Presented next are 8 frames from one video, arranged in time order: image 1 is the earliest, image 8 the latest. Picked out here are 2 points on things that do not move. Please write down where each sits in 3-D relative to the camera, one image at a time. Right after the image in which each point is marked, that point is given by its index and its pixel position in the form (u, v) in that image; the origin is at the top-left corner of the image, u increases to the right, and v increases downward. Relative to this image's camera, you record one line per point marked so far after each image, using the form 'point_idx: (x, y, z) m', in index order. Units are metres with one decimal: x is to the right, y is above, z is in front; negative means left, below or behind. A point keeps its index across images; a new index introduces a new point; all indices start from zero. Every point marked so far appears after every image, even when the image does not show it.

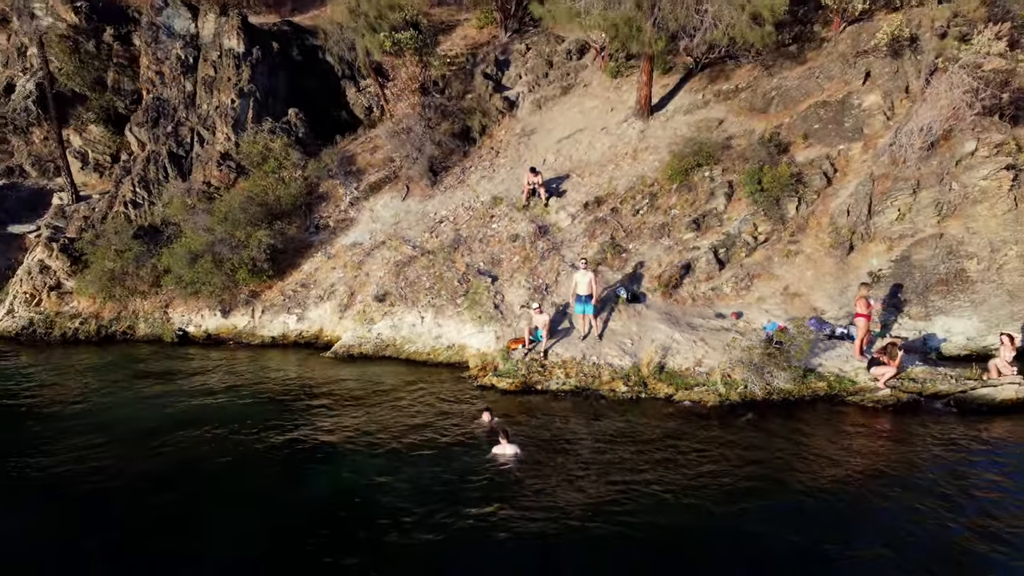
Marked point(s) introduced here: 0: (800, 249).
0: (+8.4, +1.1, +15.7) m
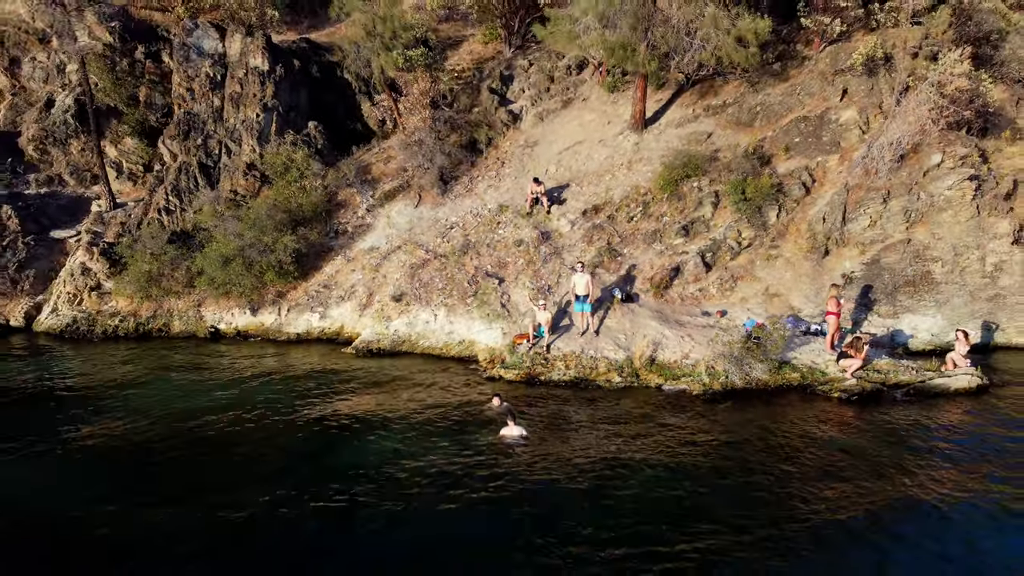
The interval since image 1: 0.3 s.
0: (+8.6, +1.1, +17.2) m
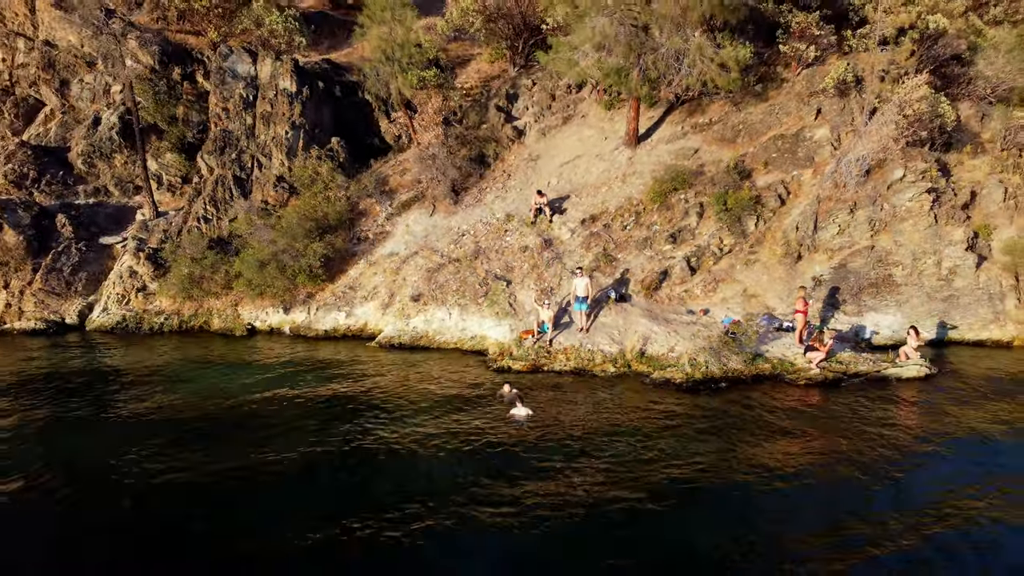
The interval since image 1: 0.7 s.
0: (+8.8, +1.1, +19.2) m
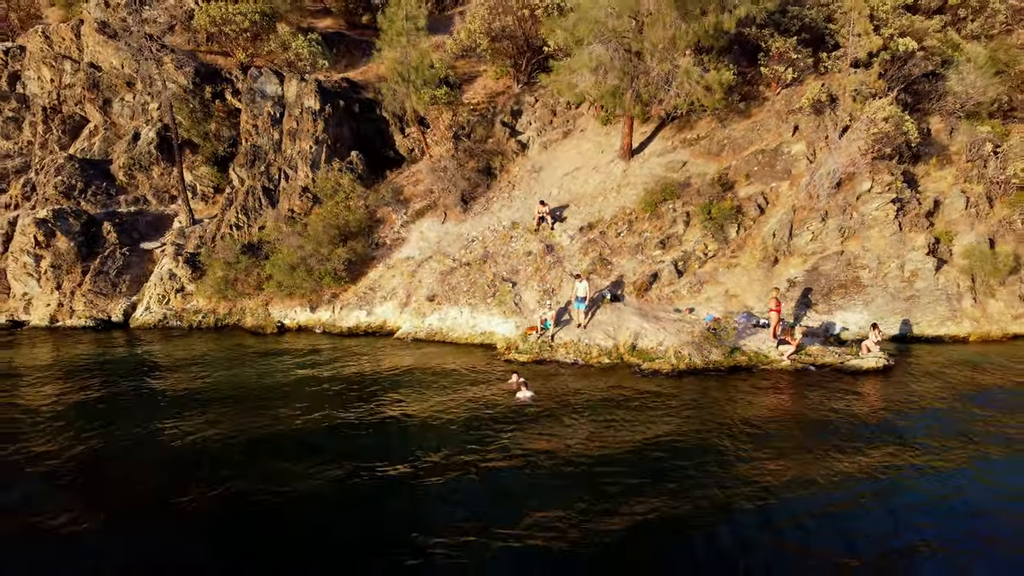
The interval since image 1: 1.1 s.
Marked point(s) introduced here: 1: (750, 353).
0: (+9.0, +1.0, +21.3) m
1: (+8.1, -2.2, +18.1) m
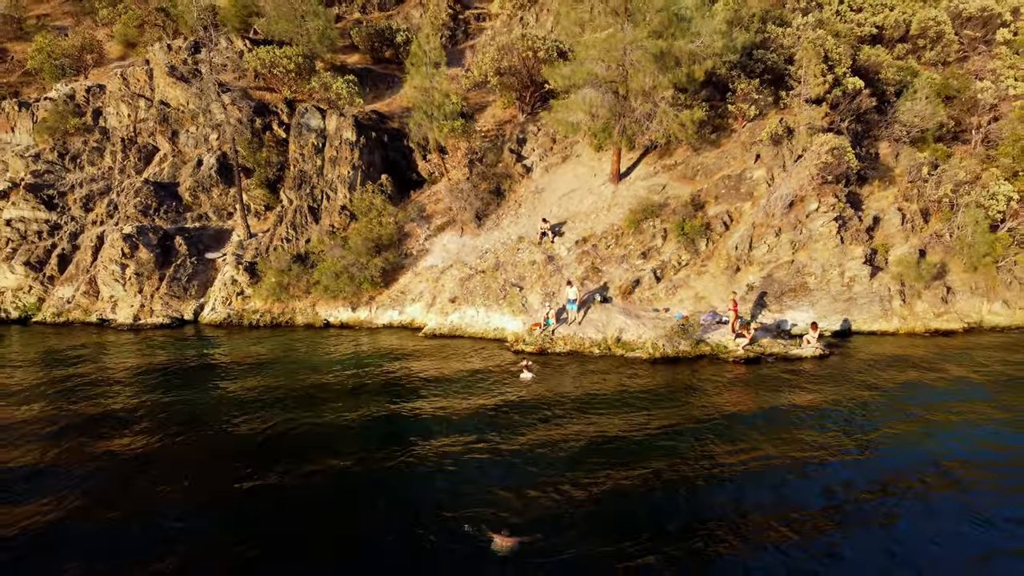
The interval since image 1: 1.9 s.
0: (+9.4, +0.9, +25.7) m
1: (+8.4, -2.3, +22.5) m
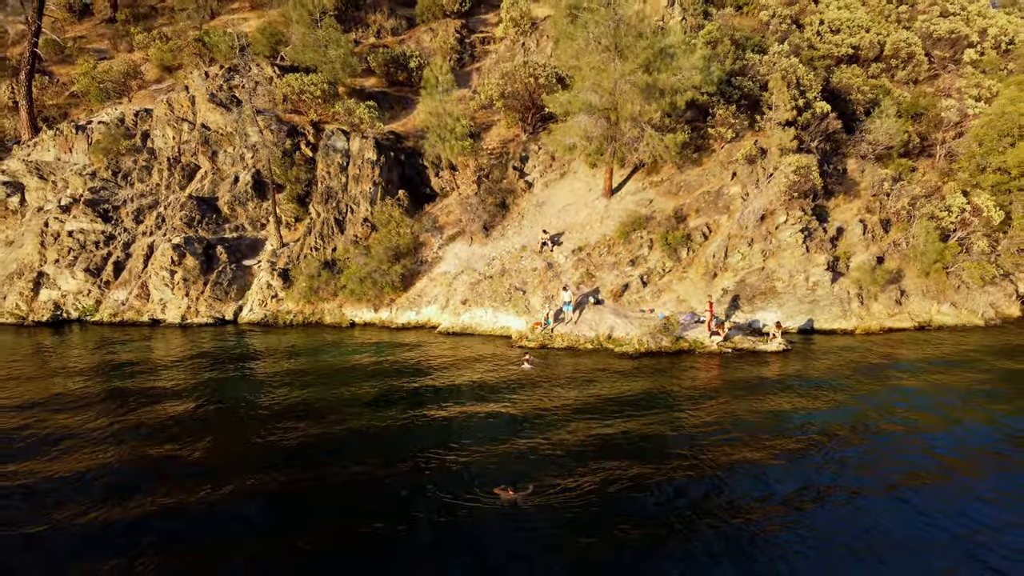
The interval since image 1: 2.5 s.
0: (+9.6, +0.7, +29.2) m
1: (+8.6, -2.5, +26.0) m
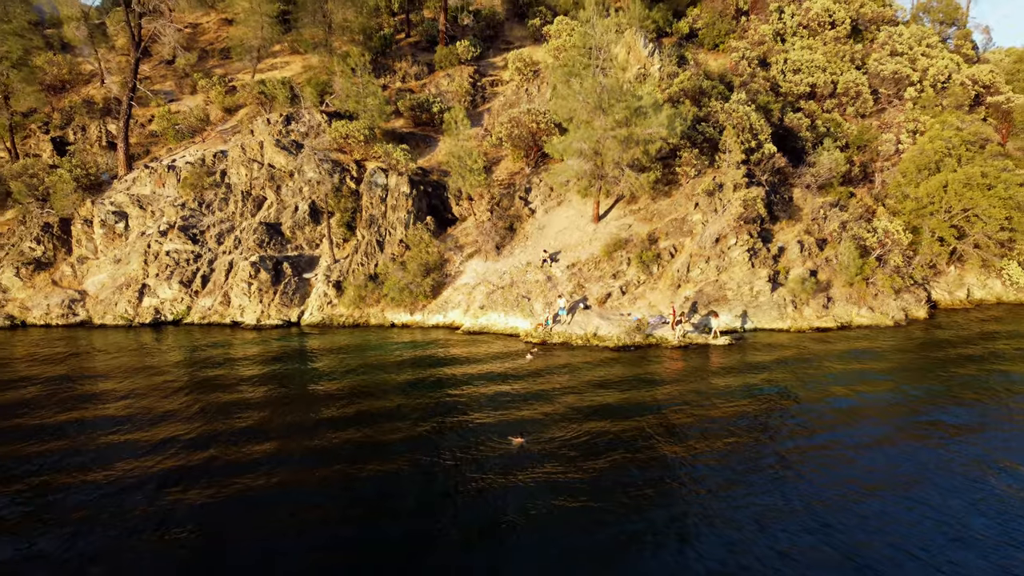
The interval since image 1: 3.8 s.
0: (+10.1, +0.1, +37.1) m
1: (+9.1, -3.1, +33.8) m
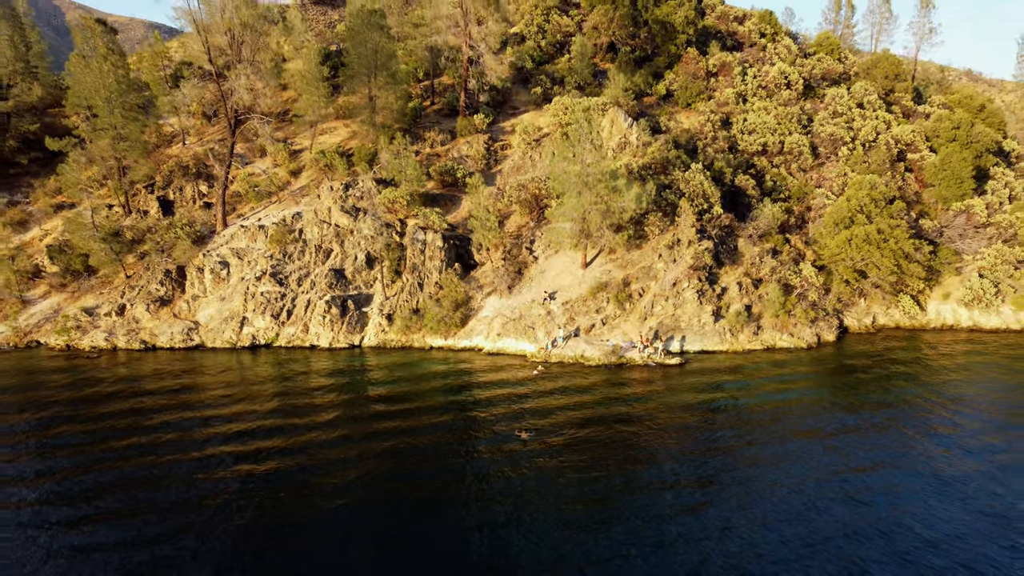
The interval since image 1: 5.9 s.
0: (+10.9, -2.9, +49.7) m
1: (+10.0, -6.1, +46.5) m
